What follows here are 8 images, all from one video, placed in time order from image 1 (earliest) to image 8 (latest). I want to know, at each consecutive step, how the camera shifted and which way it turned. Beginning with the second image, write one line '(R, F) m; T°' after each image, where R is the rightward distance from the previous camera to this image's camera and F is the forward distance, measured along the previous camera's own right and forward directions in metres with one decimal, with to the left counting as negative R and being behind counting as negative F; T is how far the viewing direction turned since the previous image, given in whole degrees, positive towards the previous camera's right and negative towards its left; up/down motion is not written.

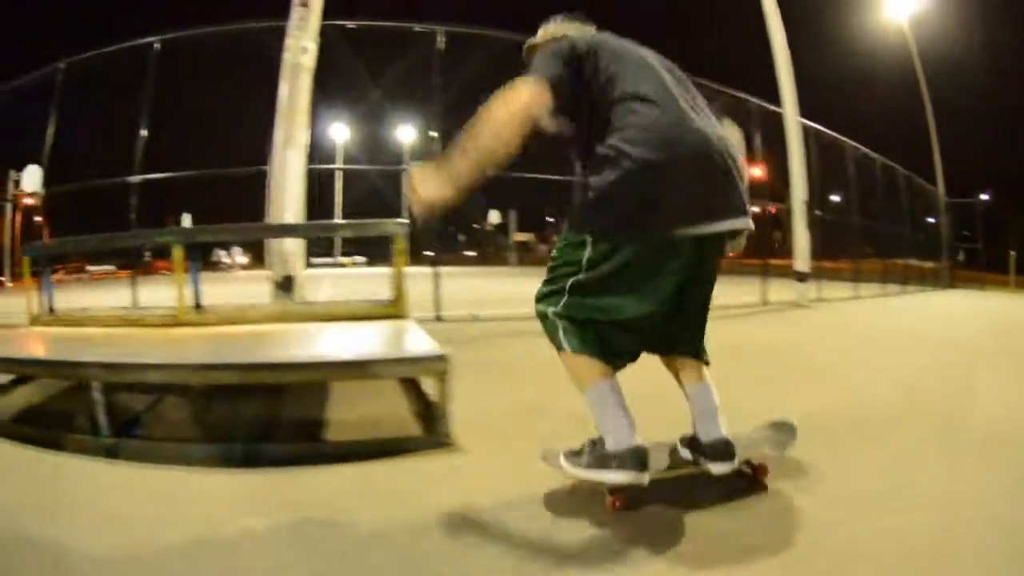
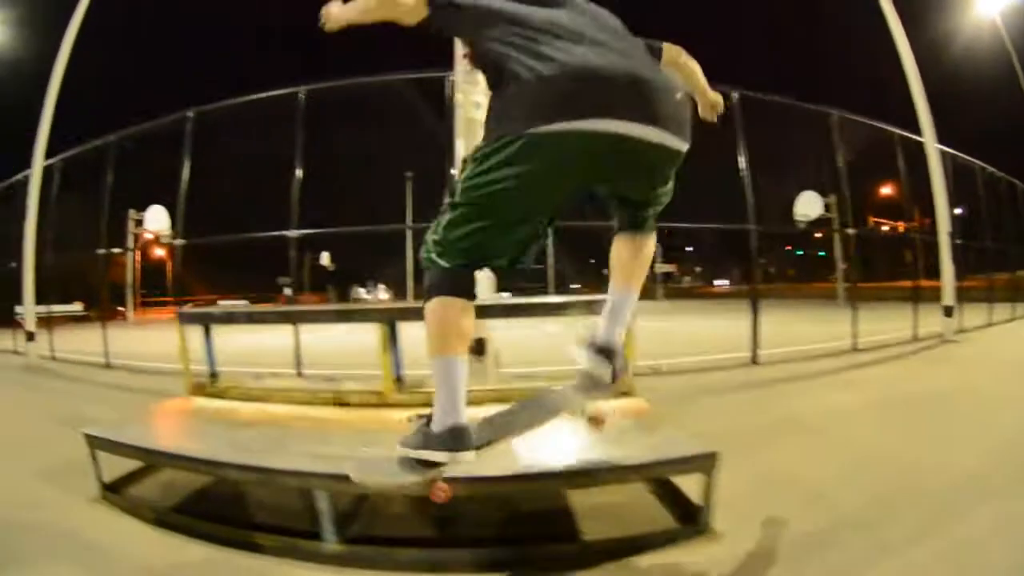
(-1.2, +0.2) m; +5°
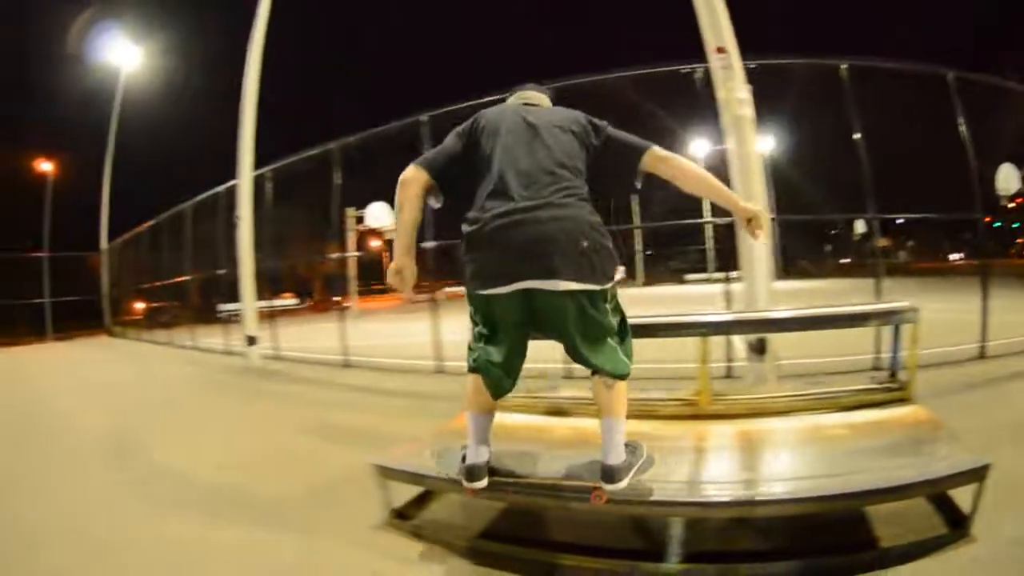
(-1.6, +0.4) m; +6°
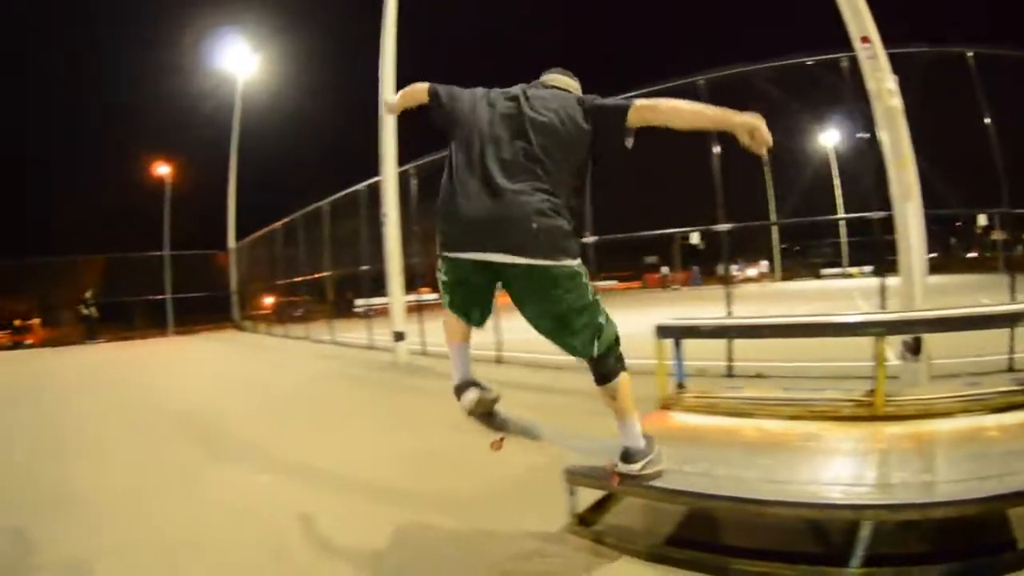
(-0.8, +0.2) m; +2°
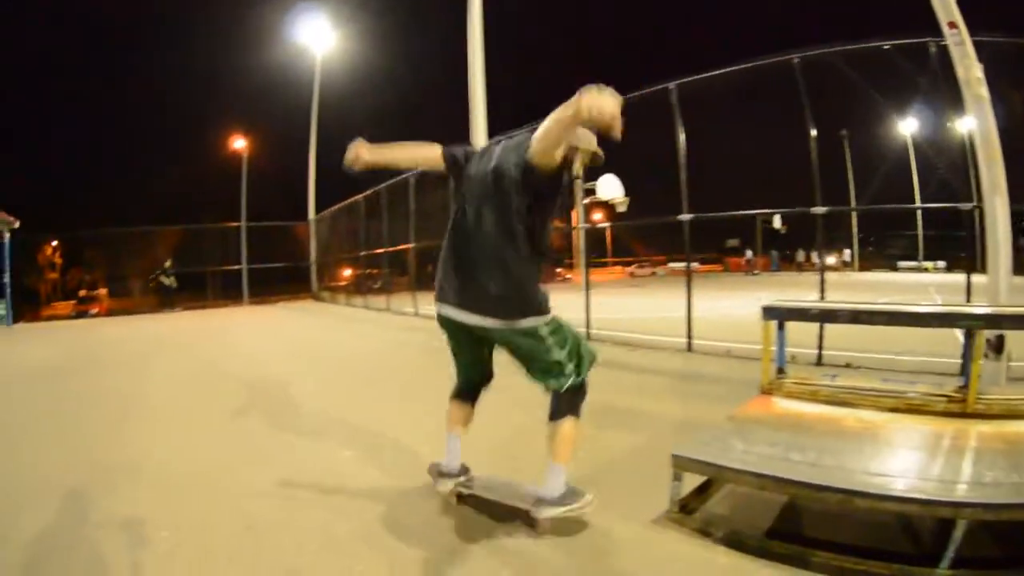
(-0.3, +0.1) m; -1°
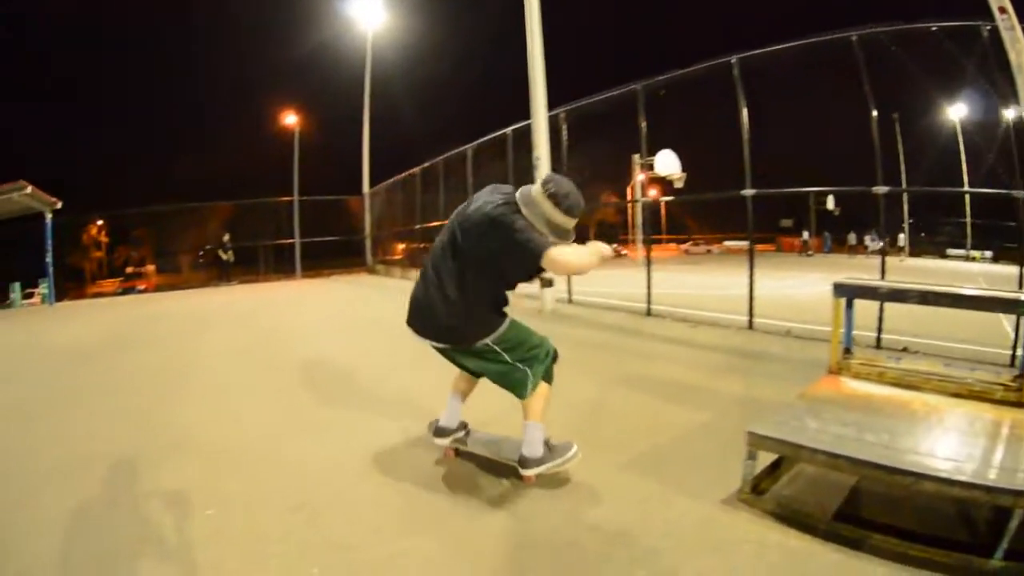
(-0.2, +0.1) m; -1°
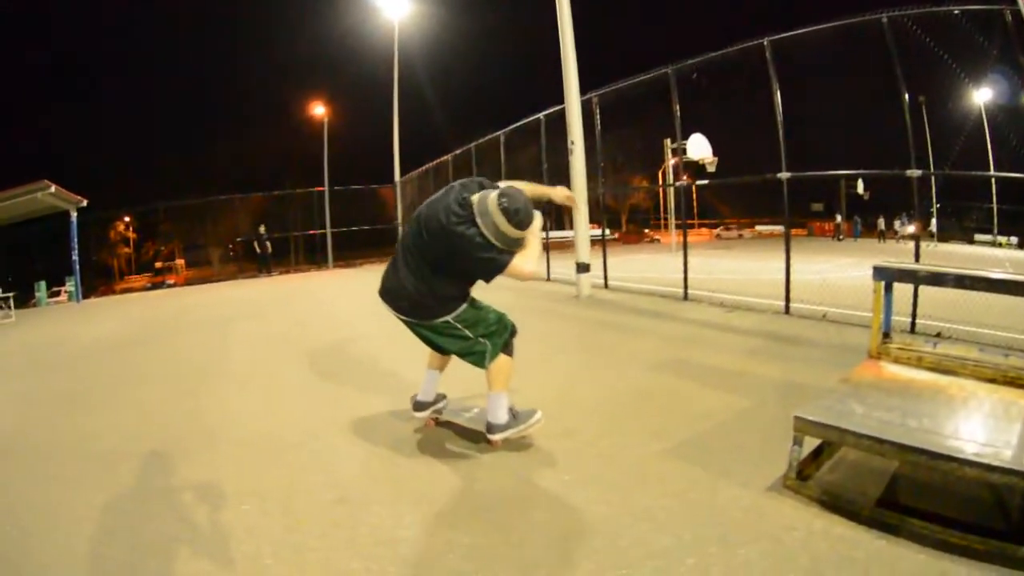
(-0.1, 0.0) m; 0°
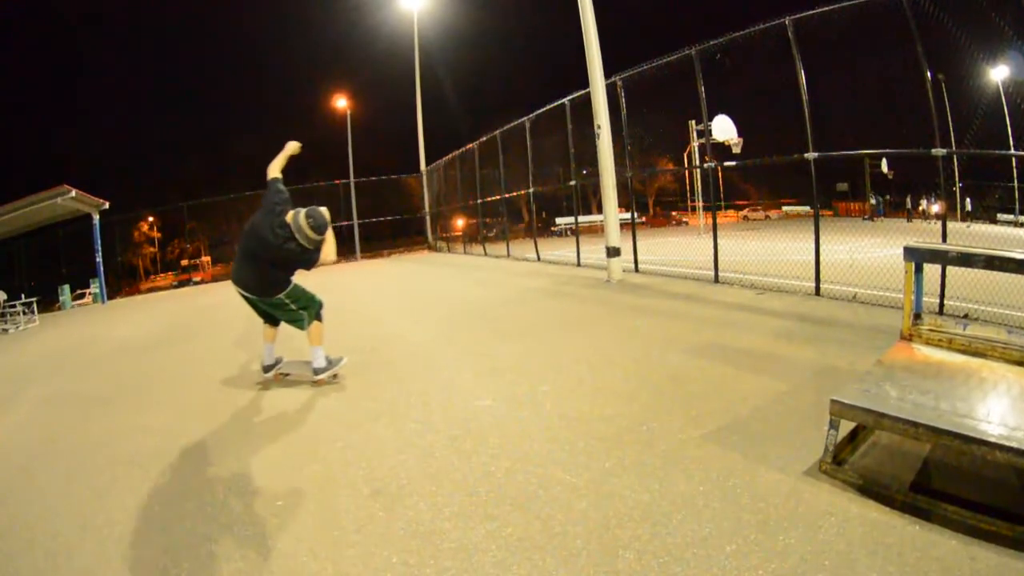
(-0.1, 0.0) m; -1°
